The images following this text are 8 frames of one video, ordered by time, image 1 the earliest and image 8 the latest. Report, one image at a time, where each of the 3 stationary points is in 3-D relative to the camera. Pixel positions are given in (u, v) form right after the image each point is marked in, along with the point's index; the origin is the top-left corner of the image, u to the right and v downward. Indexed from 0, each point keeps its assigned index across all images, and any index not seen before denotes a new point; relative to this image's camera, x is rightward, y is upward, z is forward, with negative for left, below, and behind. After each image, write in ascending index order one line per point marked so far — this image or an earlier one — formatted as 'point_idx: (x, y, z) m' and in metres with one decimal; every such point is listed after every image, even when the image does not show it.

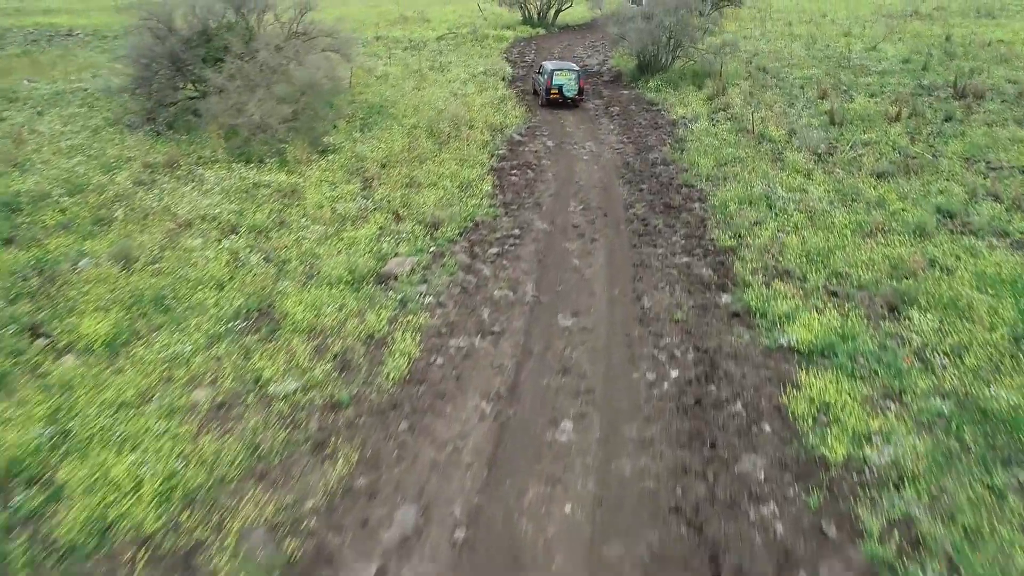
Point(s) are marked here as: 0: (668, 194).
0: (+2.9, +1.7, +12.5) m
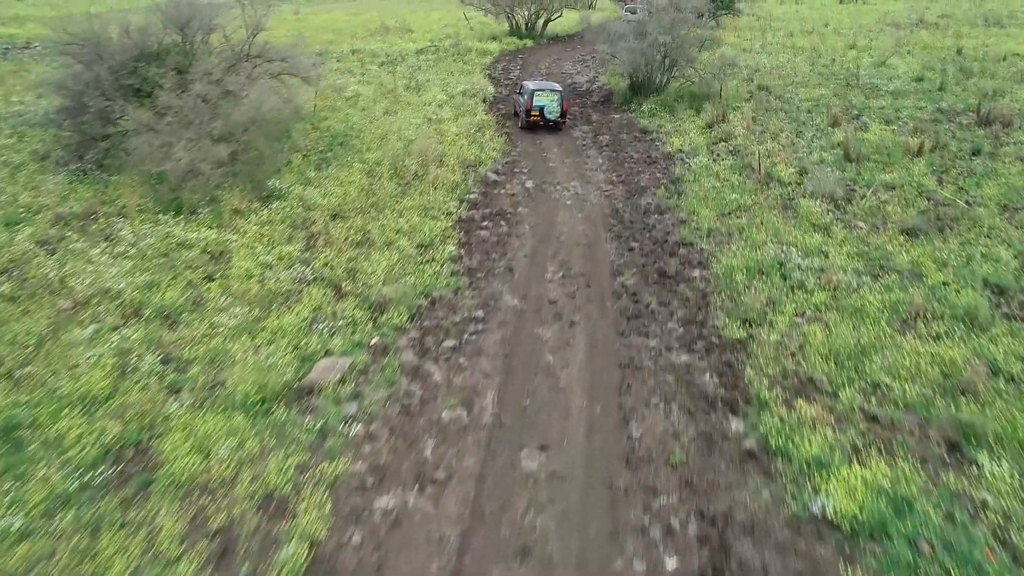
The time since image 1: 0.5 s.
0: (+2.4, +0.5, +10.6) m
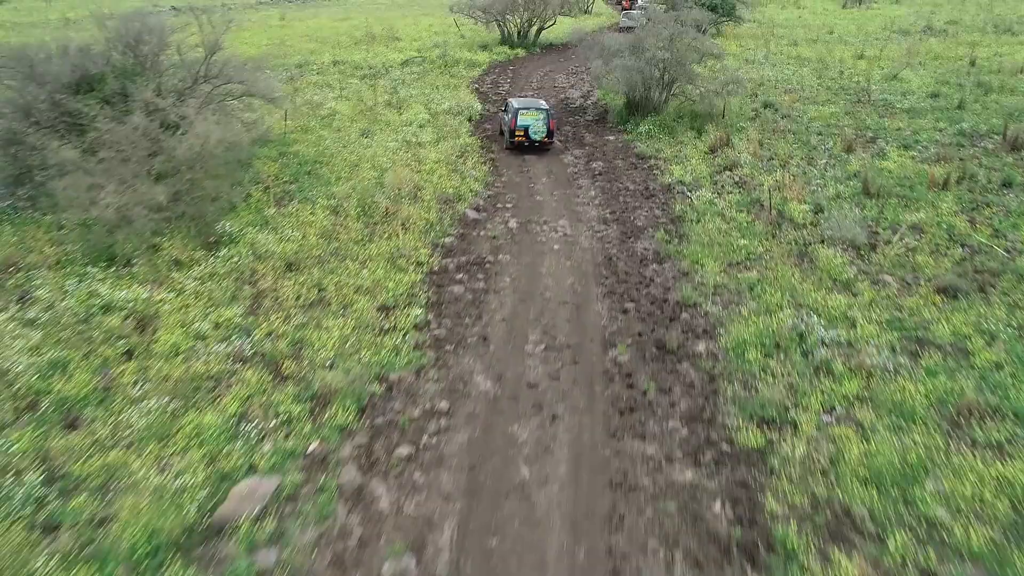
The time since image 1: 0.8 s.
0: (+2.0, -0.5, +9.2) m
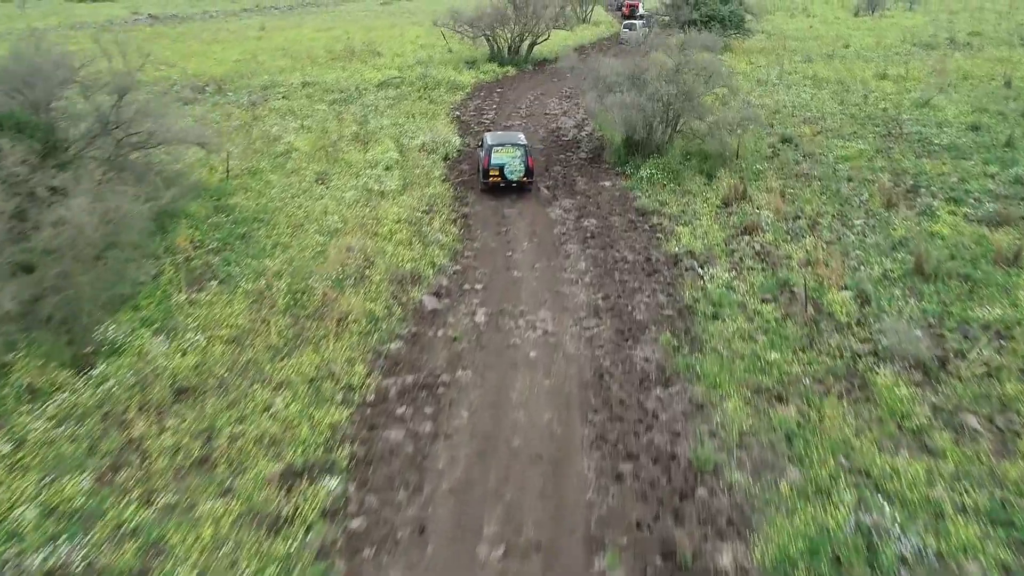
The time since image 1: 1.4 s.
0: (+1.6, -2.1, +6.6) m
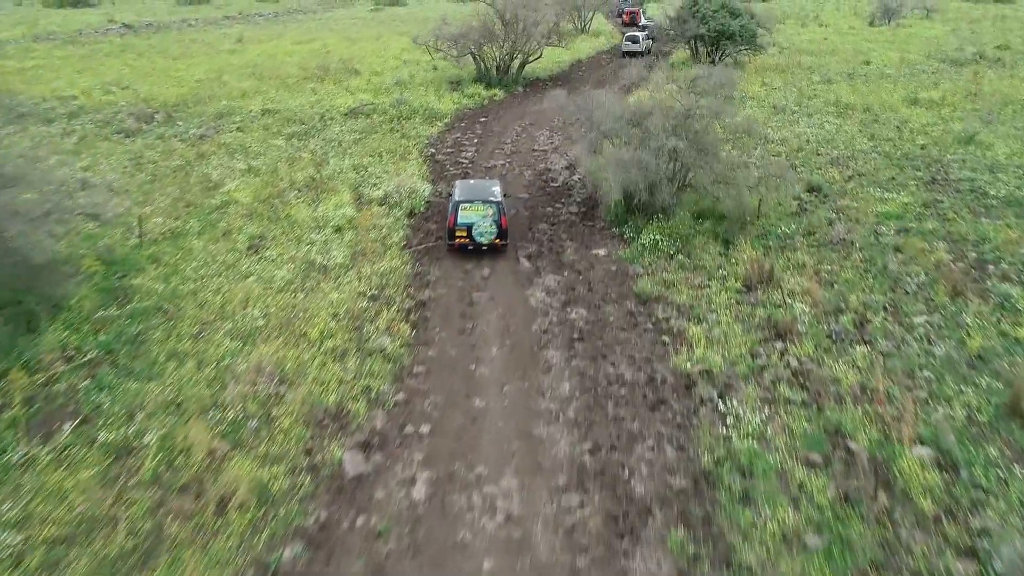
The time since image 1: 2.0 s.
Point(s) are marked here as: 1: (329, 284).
0: (+1.0, -3.8, +3.9) m
1: (-3.1, +0.1, +11.5) m
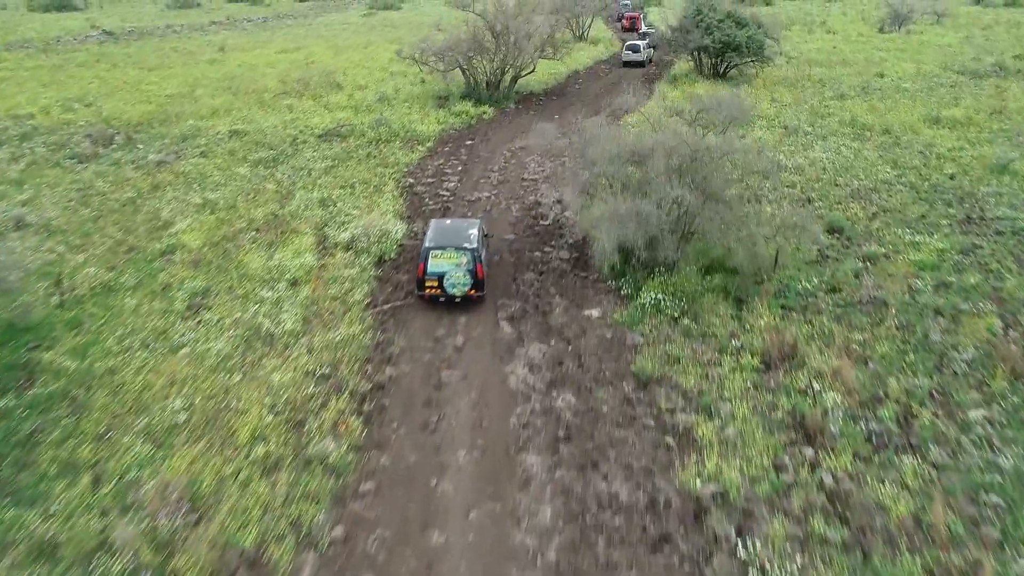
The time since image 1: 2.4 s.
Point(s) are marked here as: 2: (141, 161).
0: (+0.7, -4.9, +2.1) m
1: (-3.5, -1.0, +9.8) m
2: (-10.2, +3.5, +18.6) m
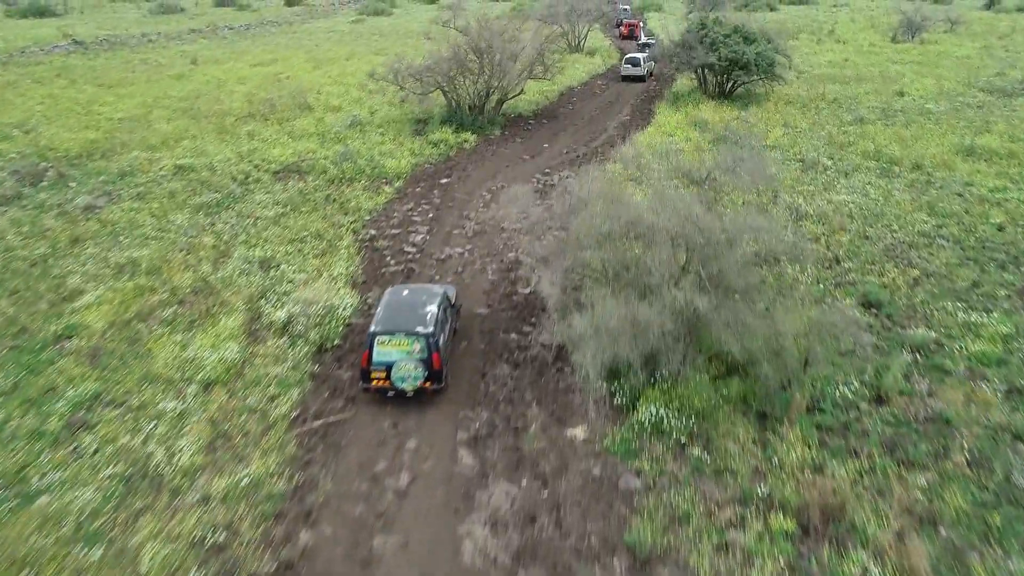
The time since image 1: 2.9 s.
0: (+0.2, -6.4, -0.2) m
1: (-3.9, -2.5, +7.4) m
2: (-10.7, +2.0, +16.2) m
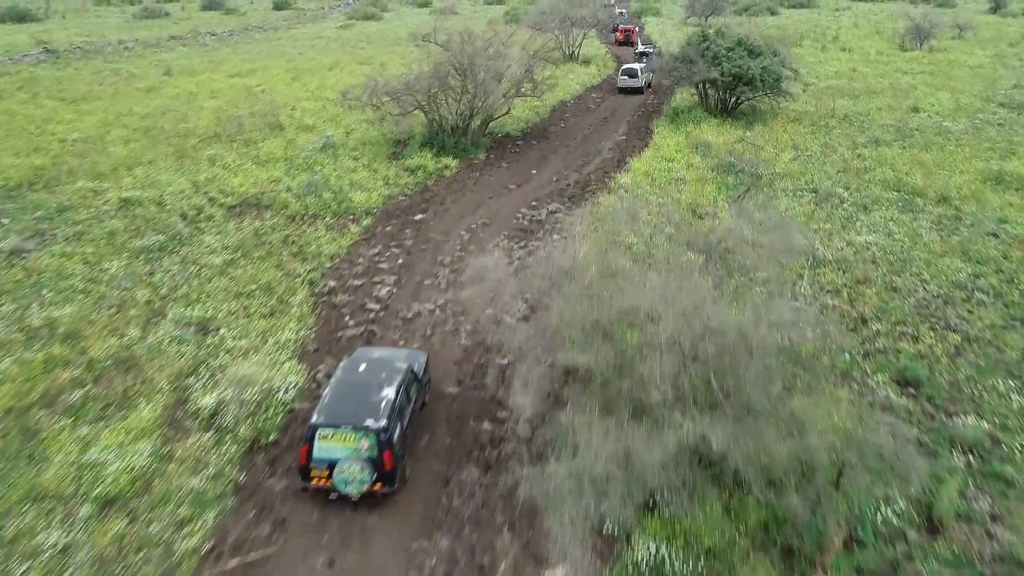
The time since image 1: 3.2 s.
0: (-0.2, -7.6, -2.0) m
1: (-4.3, -3.7, +5.6) m
2: (-11.1, +0.8, +14.4) m
